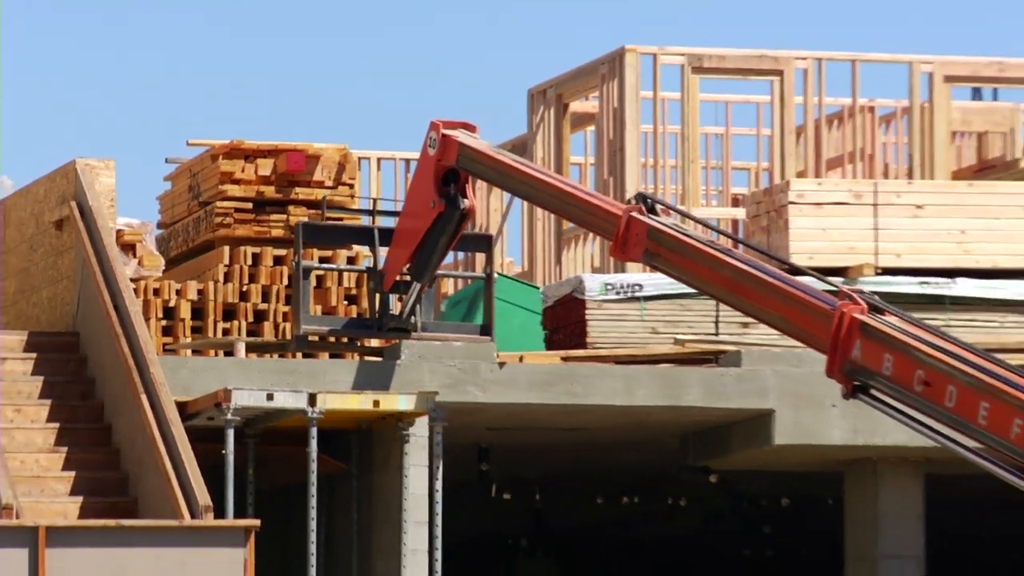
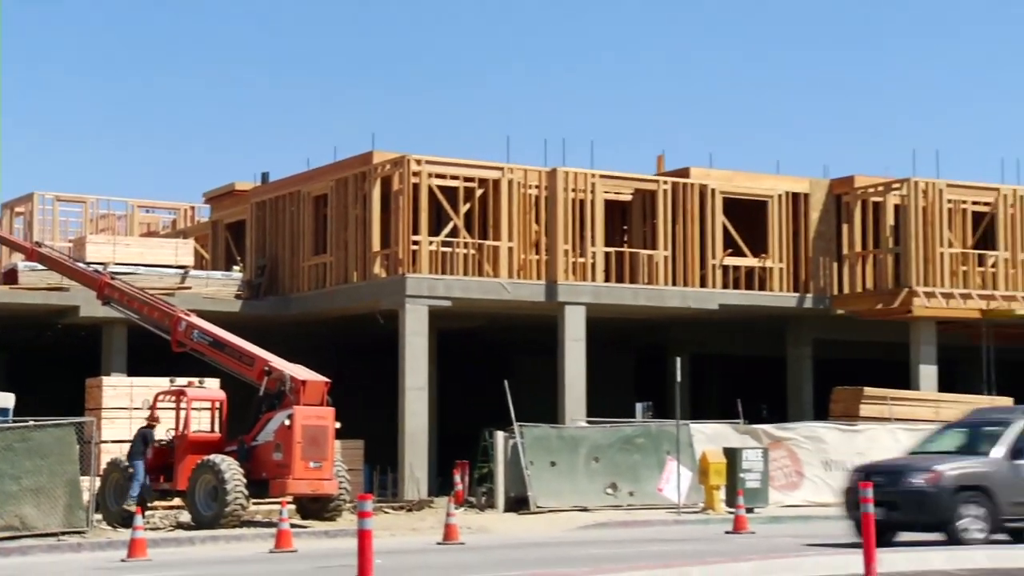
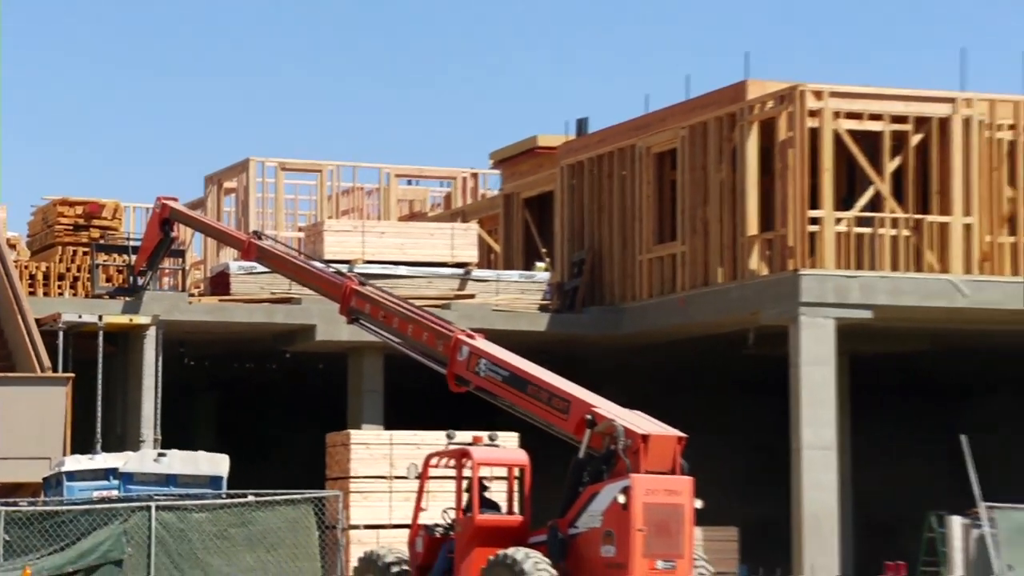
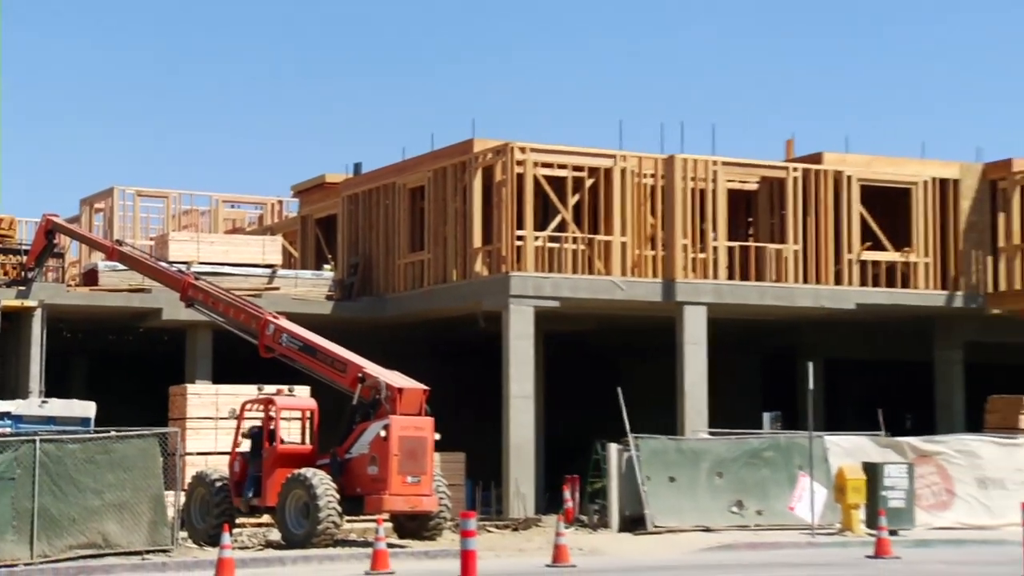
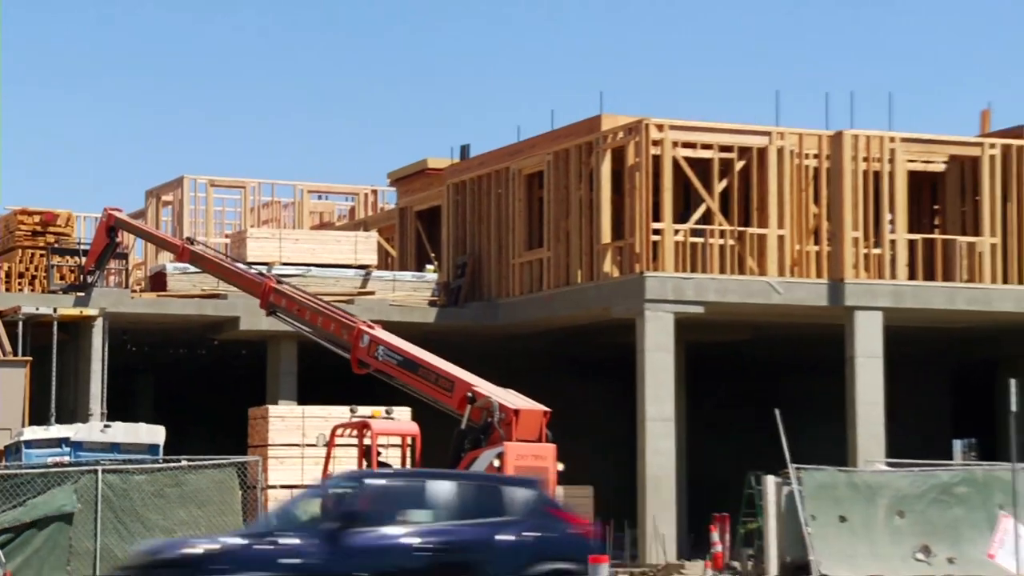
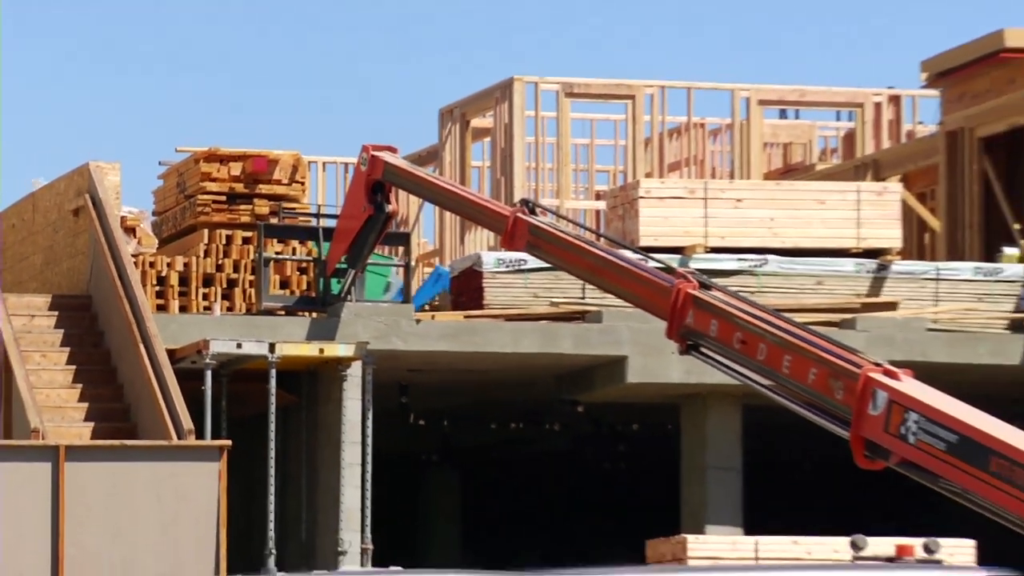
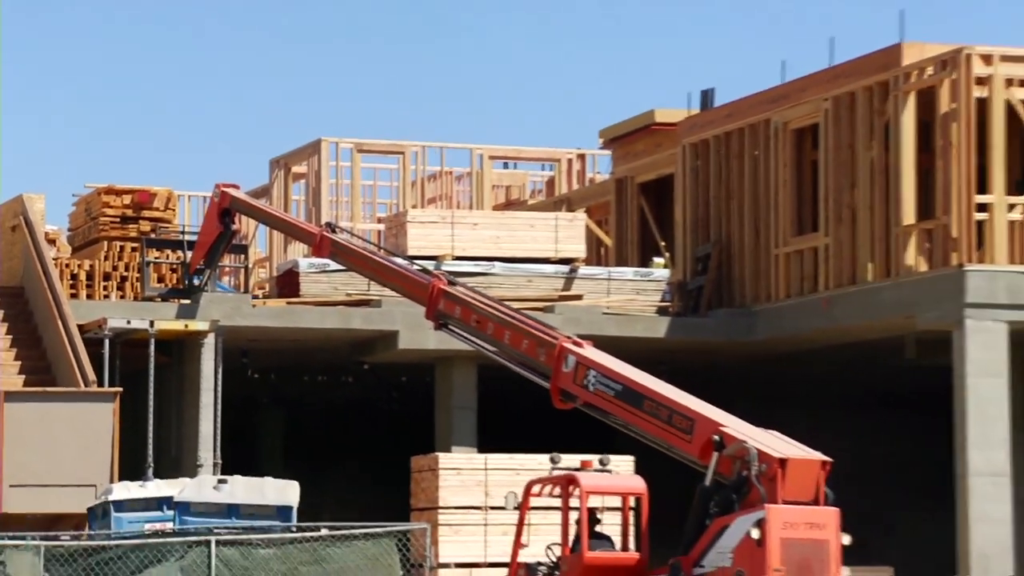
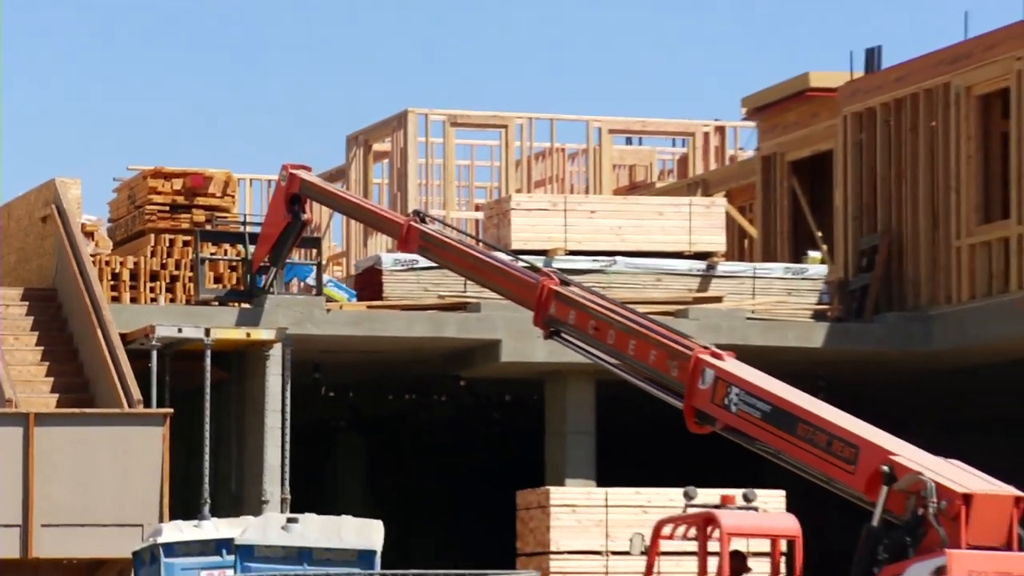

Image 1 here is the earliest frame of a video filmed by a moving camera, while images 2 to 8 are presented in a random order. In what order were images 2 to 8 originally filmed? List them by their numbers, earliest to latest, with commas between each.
6, 8, 7, 3, 5, 4, 2
